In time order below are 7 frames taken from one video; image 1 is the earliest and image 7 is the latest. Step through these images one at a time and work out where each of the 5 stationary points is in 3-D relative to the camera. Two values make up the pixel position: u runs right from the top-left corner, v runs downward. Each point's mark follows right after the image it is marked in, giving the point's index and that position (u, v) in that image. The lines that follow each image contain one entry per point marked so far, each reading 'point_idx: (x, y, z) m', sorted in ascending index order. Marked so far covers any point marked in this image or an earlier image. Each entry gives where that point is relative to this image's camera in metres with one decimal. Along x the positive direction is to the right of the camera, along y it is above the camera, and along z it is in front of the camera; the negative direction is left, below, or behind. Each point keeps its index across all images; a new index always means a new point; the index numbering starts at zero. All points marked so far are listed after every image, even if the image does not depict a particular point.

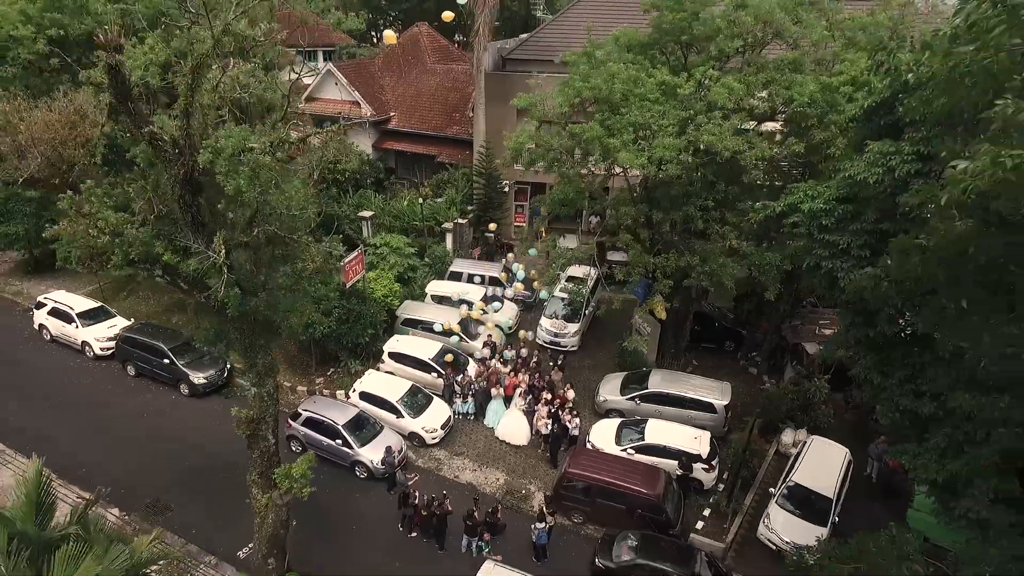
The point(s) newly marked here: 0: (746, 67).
0: (+4.5, +4.3, +11.2) m
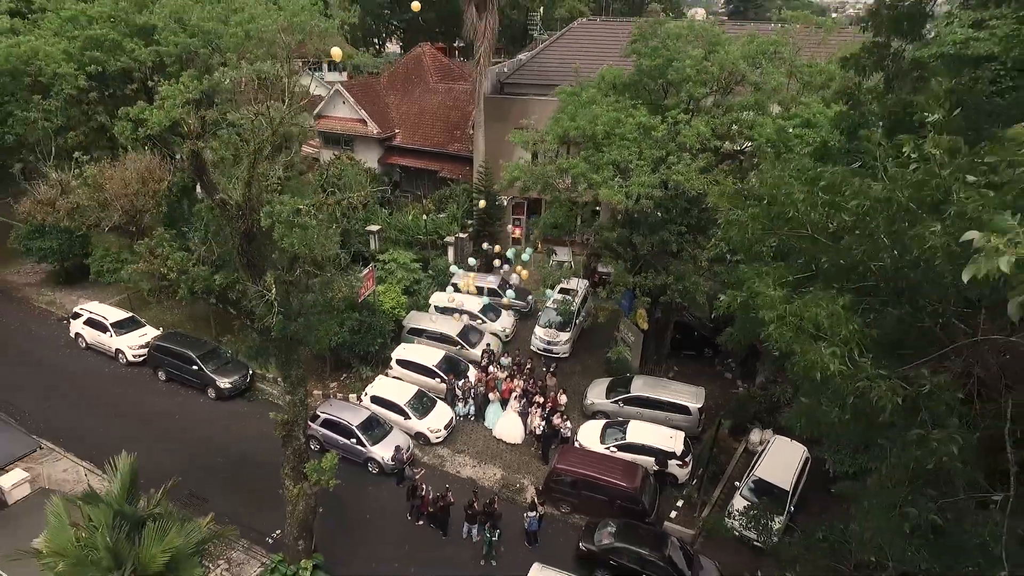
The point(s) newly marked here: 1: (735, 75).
0: (+4.4, +3.9, +12.6) m
1: (+4.8, +4.6, +12.5) m
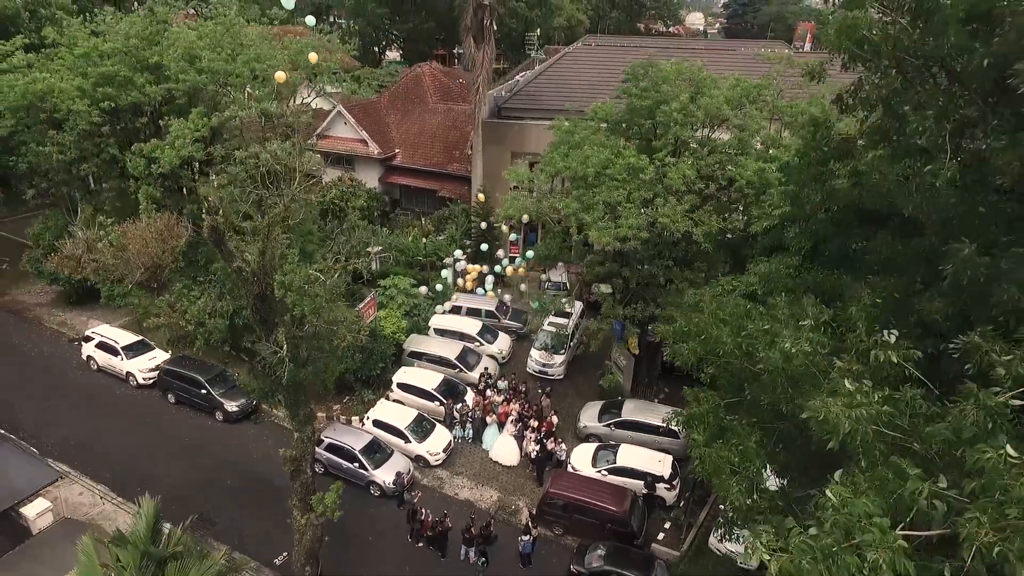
0: (+4.3, +3.2, +13.2) m
1: (+4.7, +3.9, +13.2) m
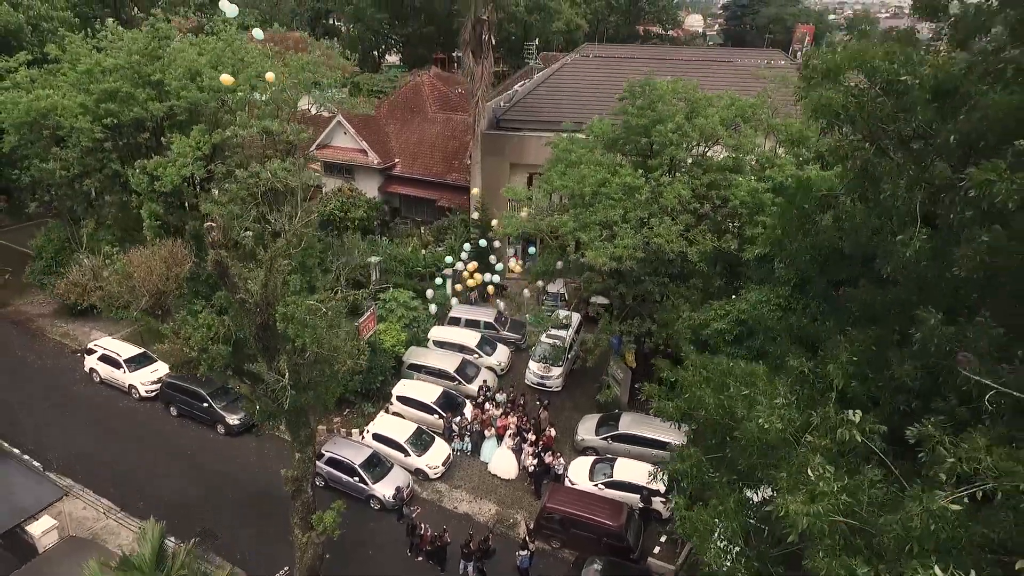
0: (+4.2, +2.8, +13.4) m
1: (+4.6, +3.5, +13.3) m
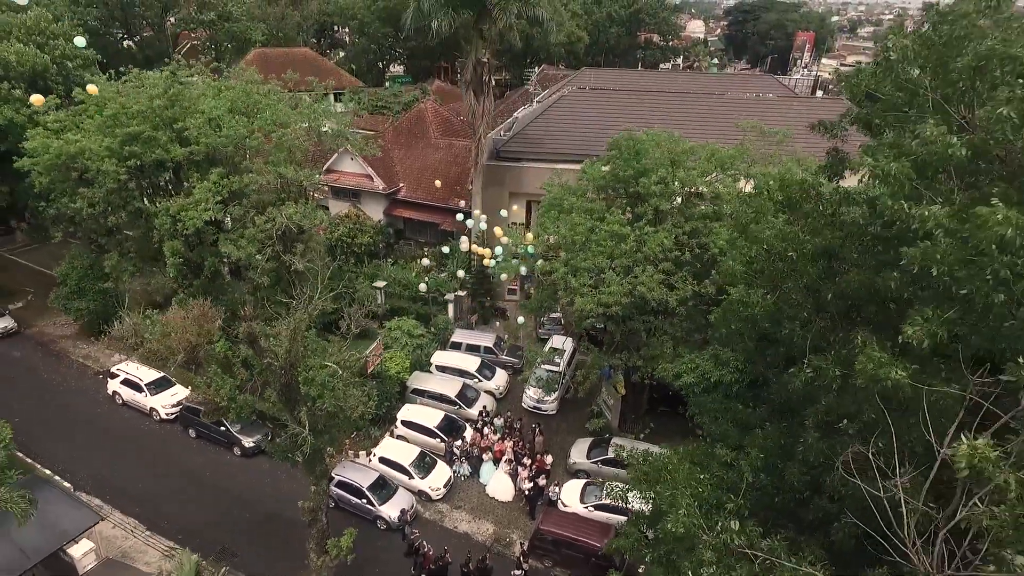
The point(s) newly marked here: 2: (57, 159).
0: (+4.1, +1.8, +14.5) m
1: (+4.5, +2.5, +14.4) m
2: (-14.0, +4.0, +18.0) m
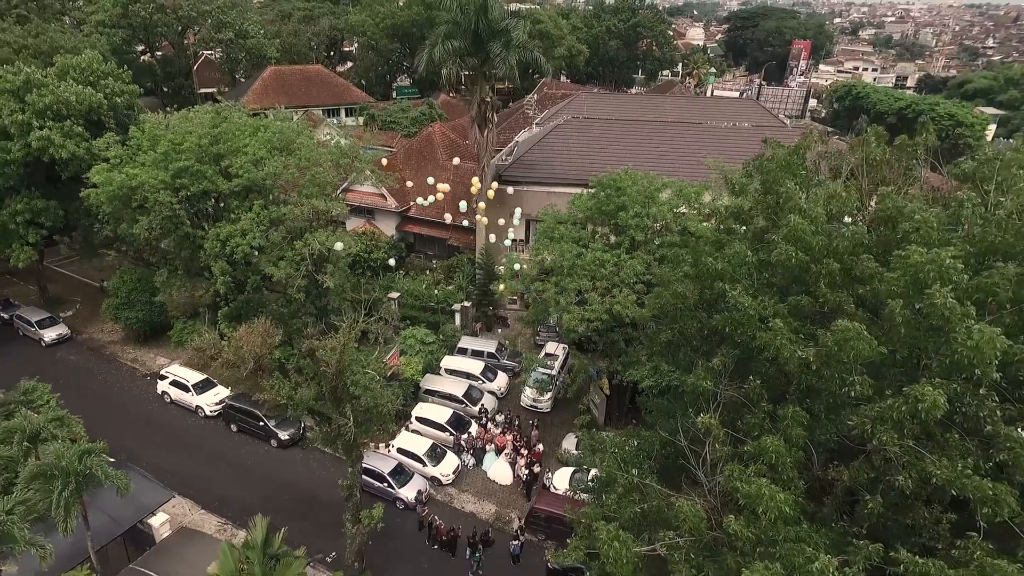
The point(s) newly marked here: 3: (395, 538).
0: (+4.1, +1.3, +17.2) m
1: (+4.5, +2.0, +17.1) m
2: (-14.0, +3.5, +20.7) m
3: (-3.4, -7.3, +17.0) m
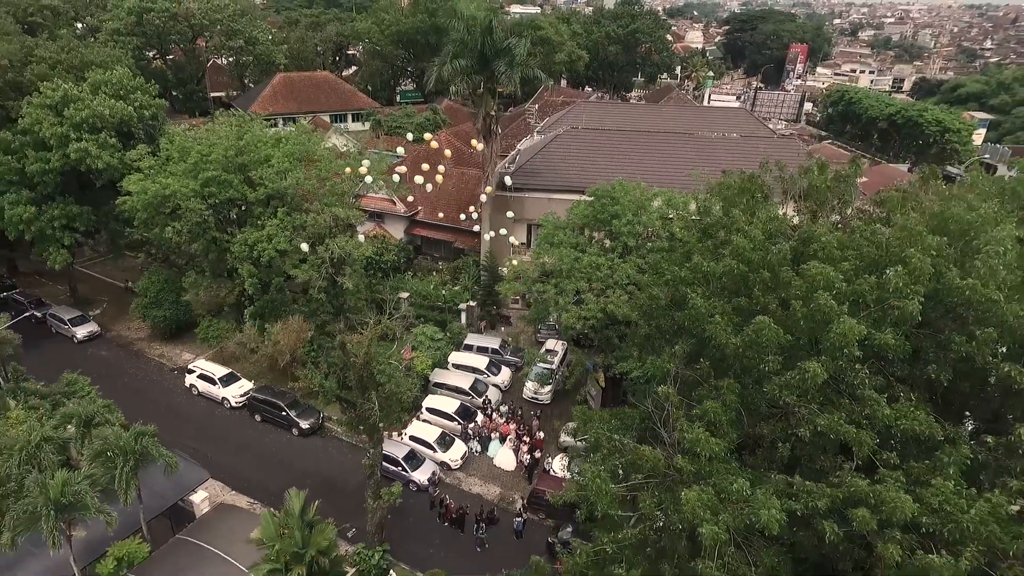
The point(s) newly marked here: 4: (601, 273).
0: (+4.2, +1.3, +18.9) m
1: (+4.6, +2.0, +18.8) m
2: (-13.9, +3.5, +22.4) m
3: (-3.3, -7.3, +18.7) m
4: (+2.8, +0.5, +18.4) m
